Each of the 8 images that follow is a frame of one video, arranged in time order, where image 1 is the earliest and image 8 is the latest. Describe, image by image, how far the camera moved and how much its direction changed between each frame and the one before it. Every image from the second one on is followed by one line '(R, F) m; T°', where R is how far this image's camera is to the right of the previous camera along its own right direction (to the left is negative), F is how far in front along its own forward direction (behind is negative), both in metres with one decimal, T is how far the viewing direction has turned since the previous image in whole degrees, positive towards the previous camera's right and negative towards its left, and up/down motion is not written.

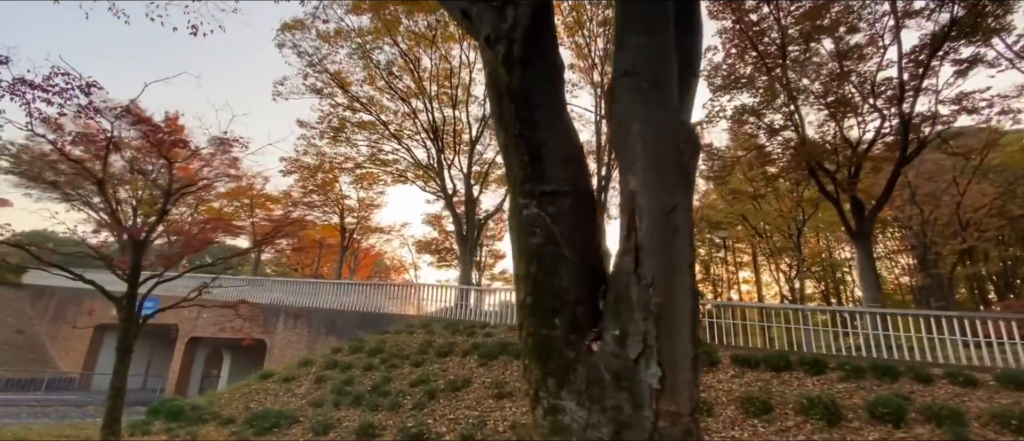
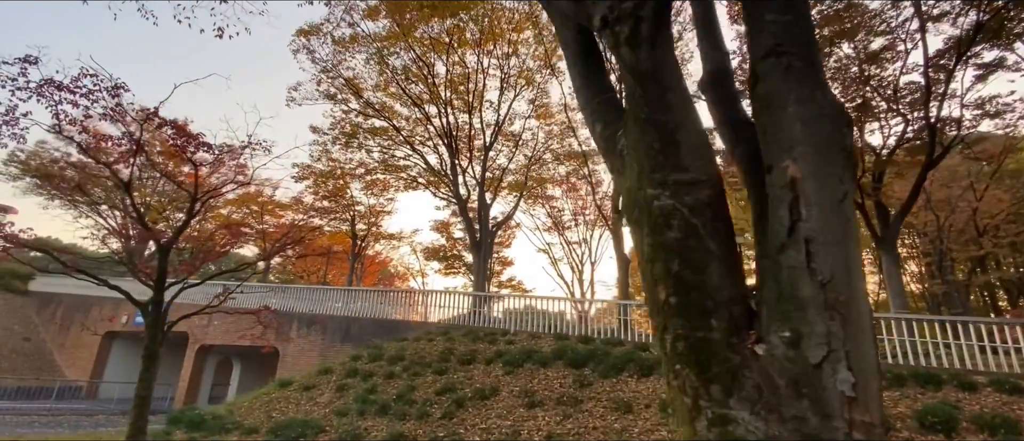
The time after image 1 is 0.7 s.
(-0.4, +0.2) m; 0°
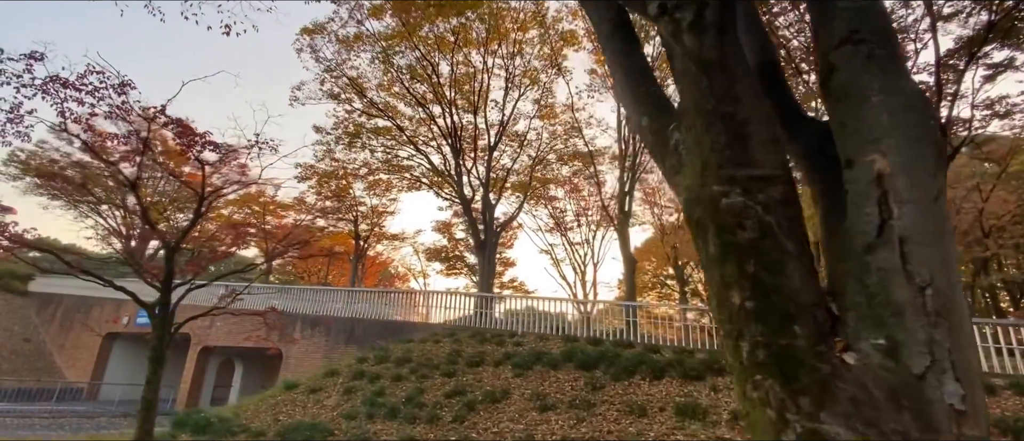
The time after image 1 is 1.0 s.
(-0.2, +0.1) m; 0°
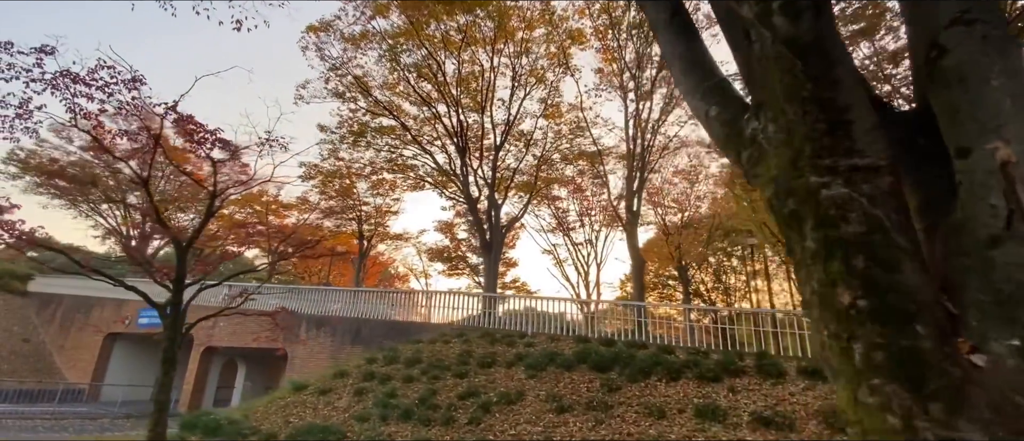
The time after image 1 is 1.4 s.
(-0.2, +0.1) m; 0°
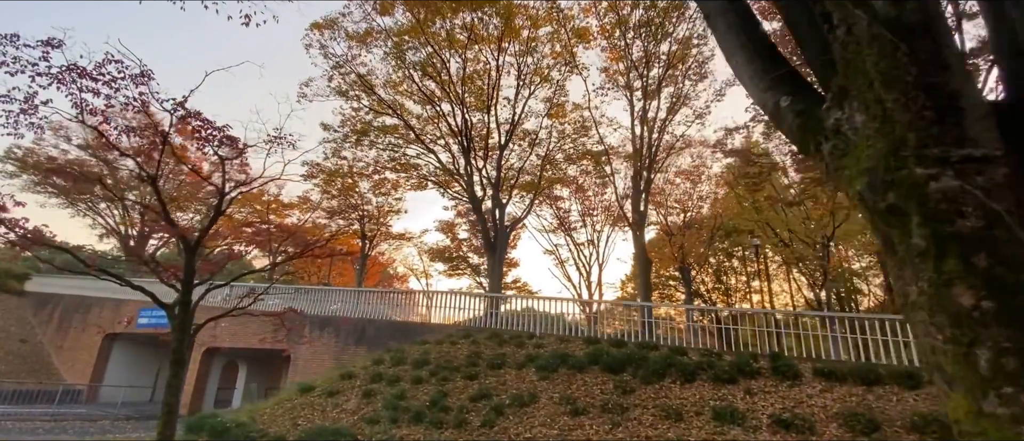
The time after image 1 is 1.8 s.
(-0.2, +0.1) m; 0°
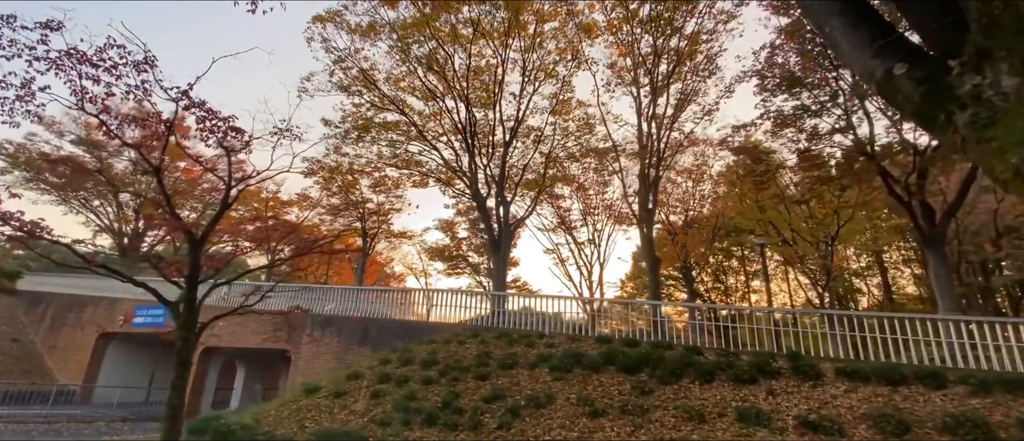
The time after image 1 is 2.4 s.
(-0.3, +0.2) m; +1°
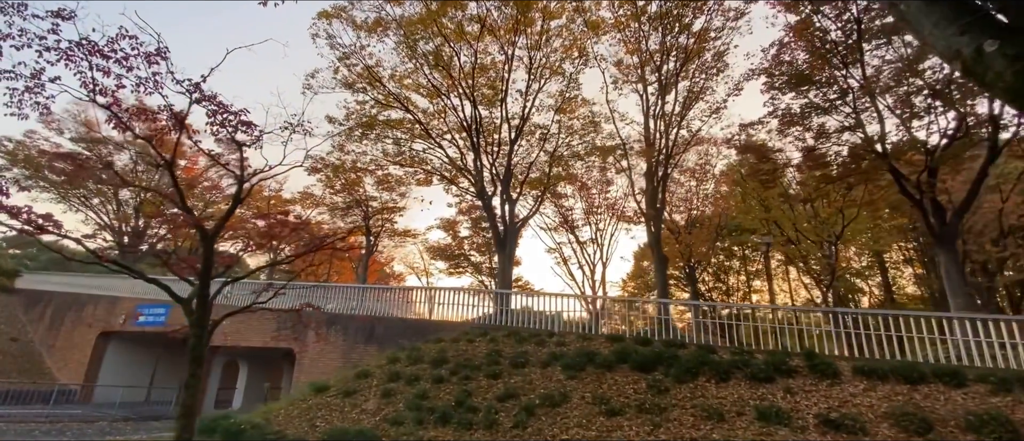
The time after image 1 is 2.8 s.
(-0.2, +0.1) m; 0°
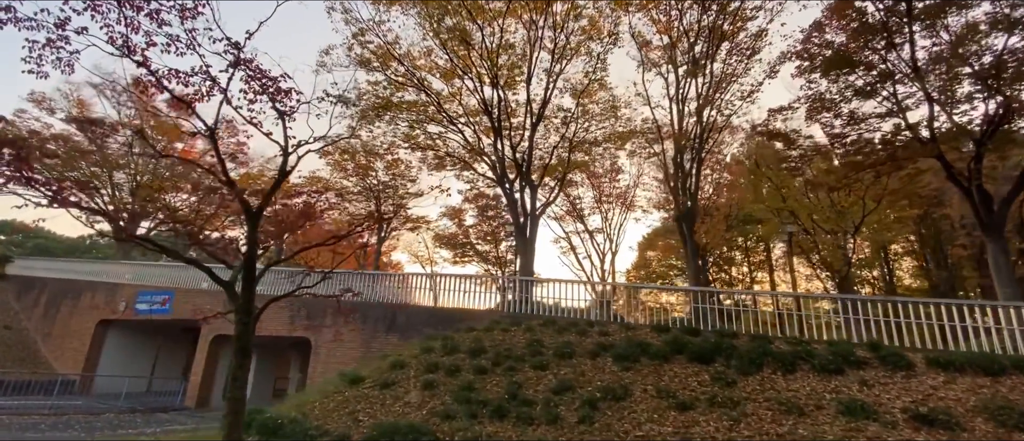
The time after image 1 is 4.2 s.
(-0.8, +0.5) m; +1°
